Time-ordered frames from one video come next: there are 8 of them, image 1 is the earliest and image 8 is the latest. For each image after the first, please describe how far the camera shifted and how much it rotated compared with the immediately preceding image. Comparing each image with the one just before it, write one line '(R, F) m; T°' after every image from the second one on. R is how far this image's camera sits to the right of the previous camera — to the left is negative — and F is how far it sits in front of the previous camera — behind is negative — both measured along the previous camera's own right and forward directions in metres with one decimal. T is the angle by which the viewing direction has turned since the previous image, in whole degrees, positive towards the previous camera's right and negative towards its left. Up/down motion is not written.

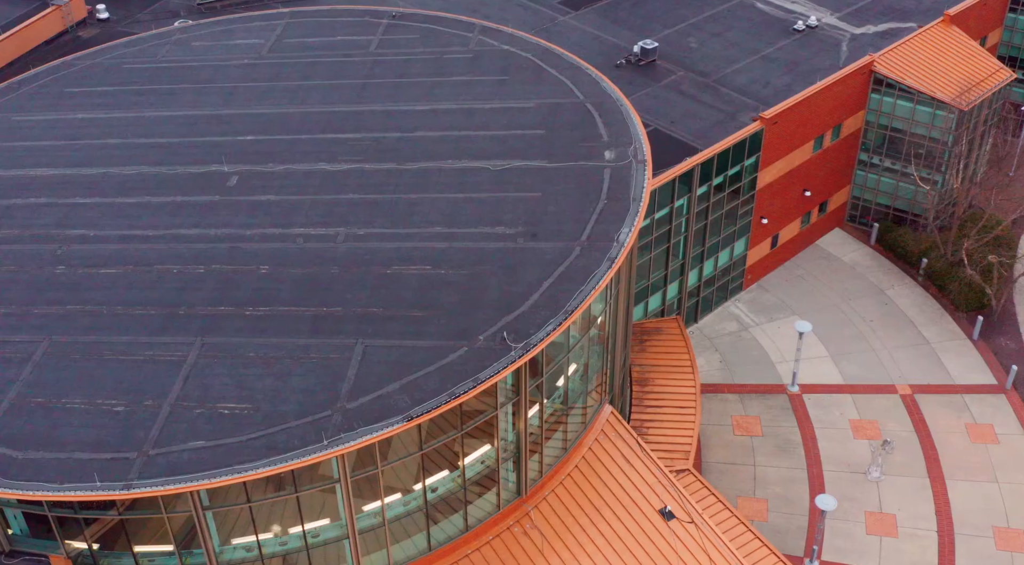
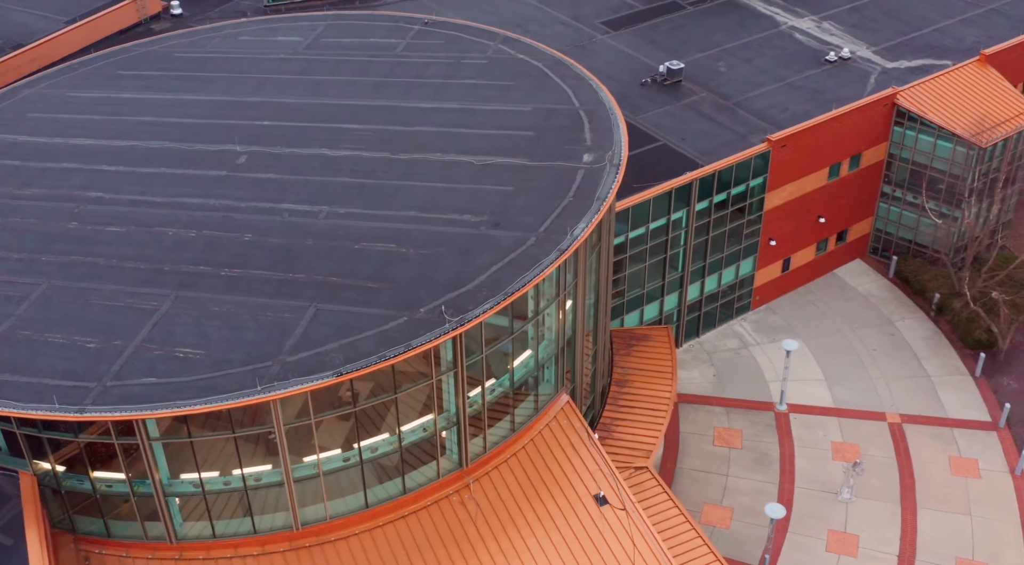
(+4.3, -1.5) m; -6°
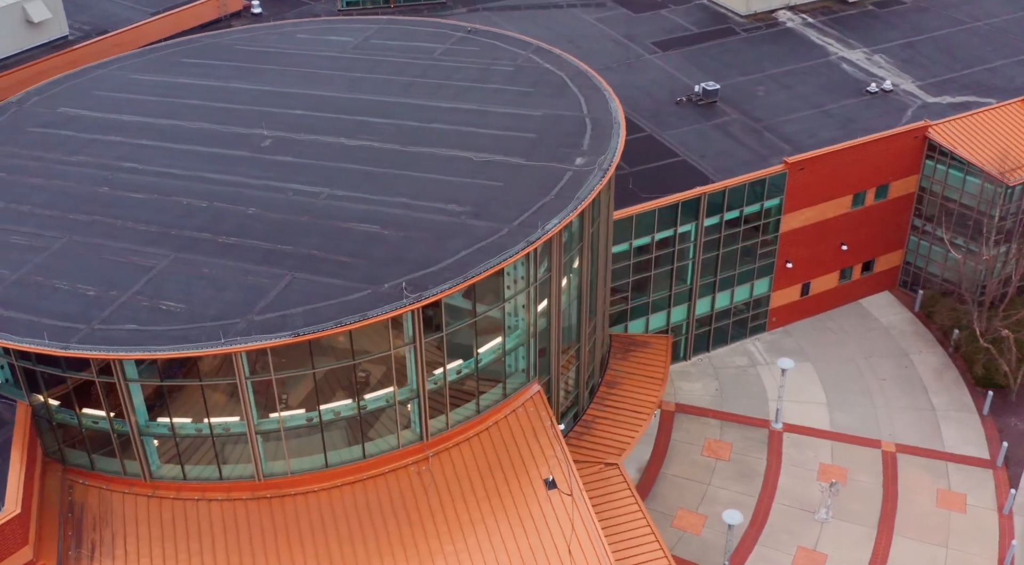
(+4.3, -1.4) m; -6°
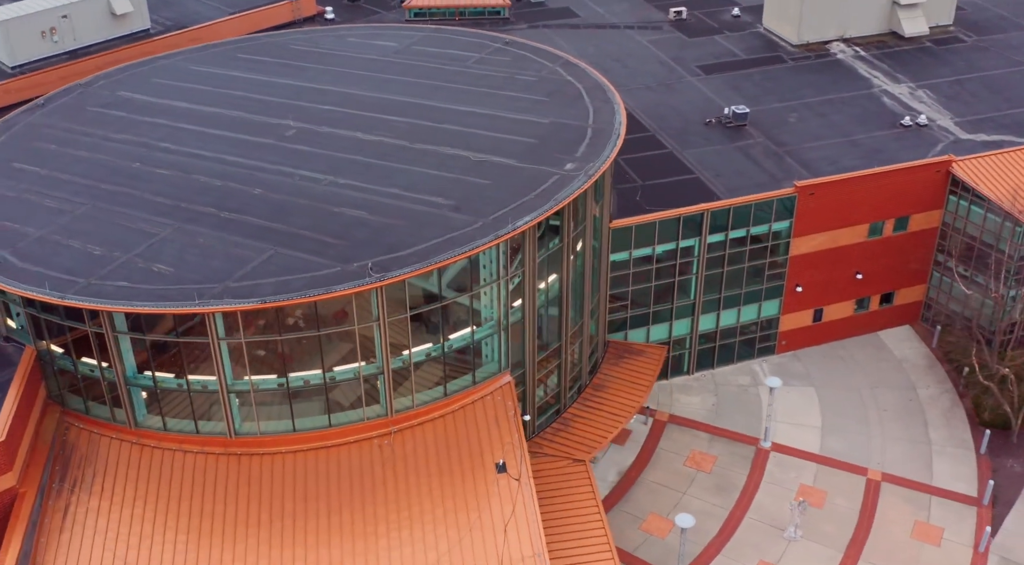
(+4.6, -1.4) m; -6°
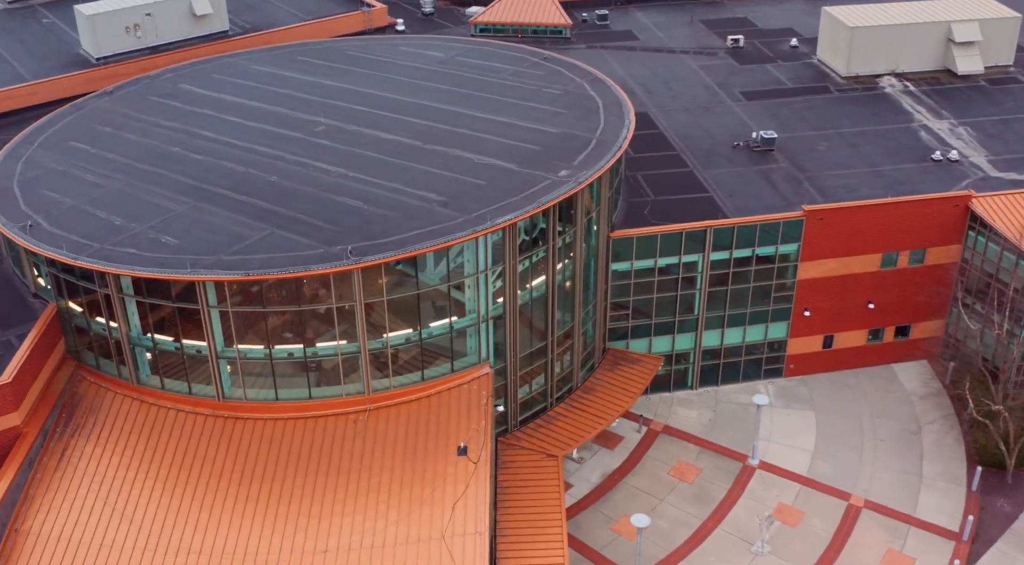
(+4.6, -1.5) m; -6°
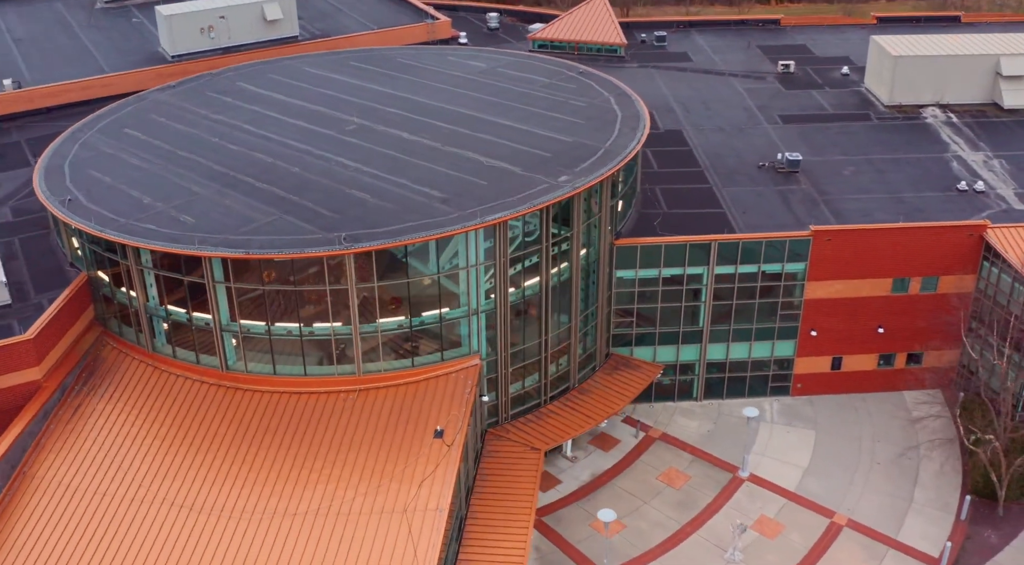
(+4.1, -1.5) m; -6°
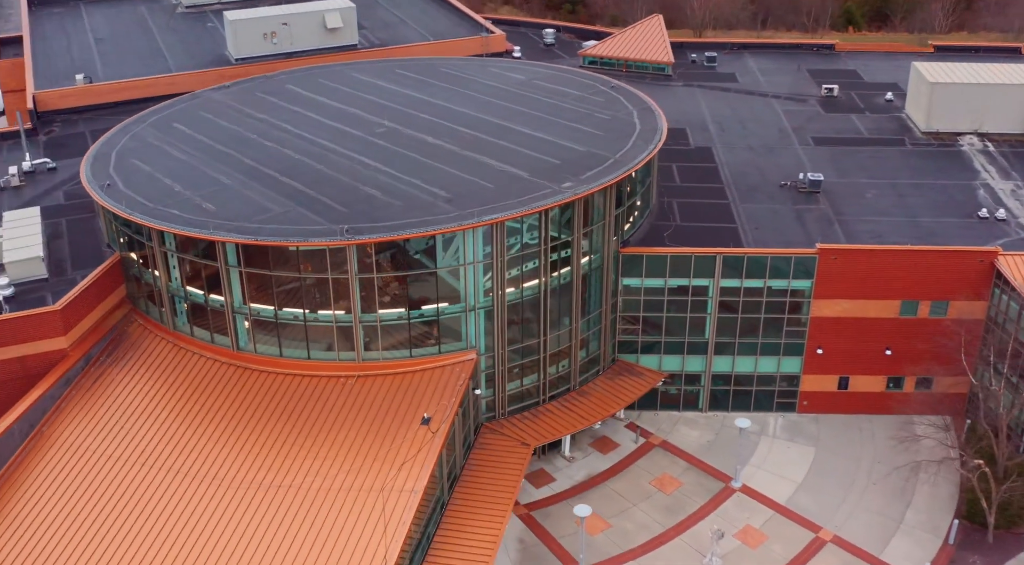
(+3.6, -1.4) m; -5°
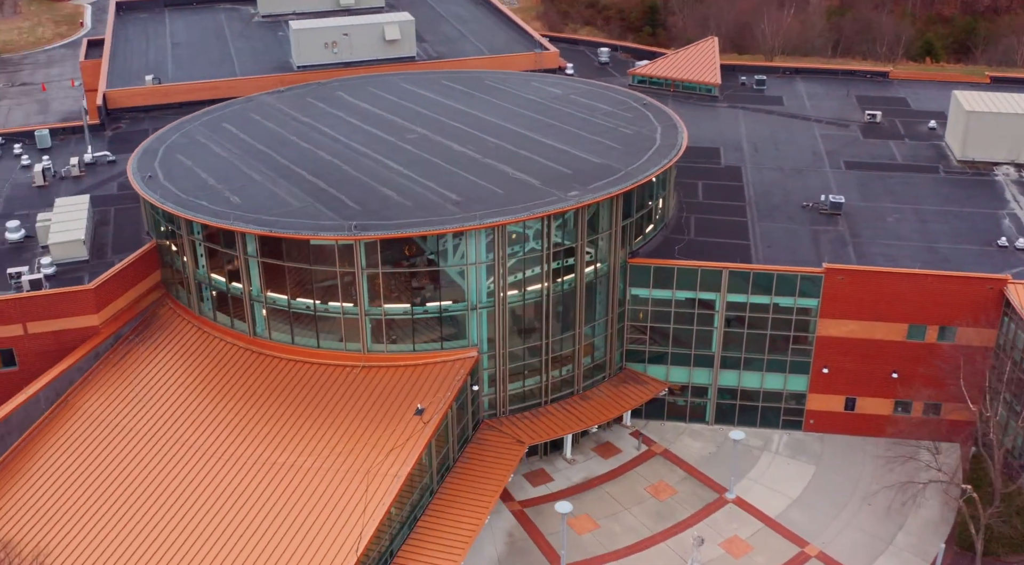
(+3.5, -1.5) m; -5°
